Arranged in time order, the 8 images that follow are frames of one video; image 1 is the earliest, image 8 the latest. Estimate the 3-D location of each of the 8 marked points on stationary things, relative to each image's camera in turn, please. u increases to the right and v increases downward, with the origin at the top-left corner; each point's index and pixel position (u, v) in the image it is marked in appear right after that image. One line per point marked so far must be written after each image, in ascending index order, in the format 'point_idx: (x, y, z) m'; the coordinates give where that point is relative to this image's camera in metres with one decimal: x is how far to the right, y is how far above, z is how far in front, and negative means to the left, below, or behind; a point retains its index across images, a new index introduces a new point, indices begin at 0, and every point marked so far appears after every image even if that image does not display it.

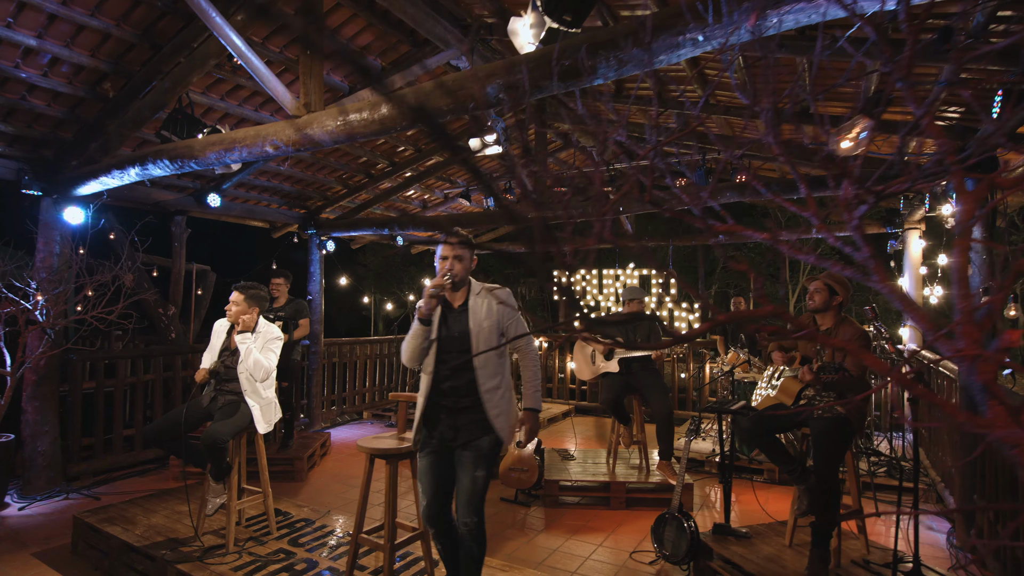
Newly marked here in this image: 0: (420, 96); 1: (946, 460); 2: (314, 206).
0: (-0.4, +1.0, +2.9) m
1: (+3.8, -1.5, +4.8) m
2: (-2.9, +1.2, +8.2) m
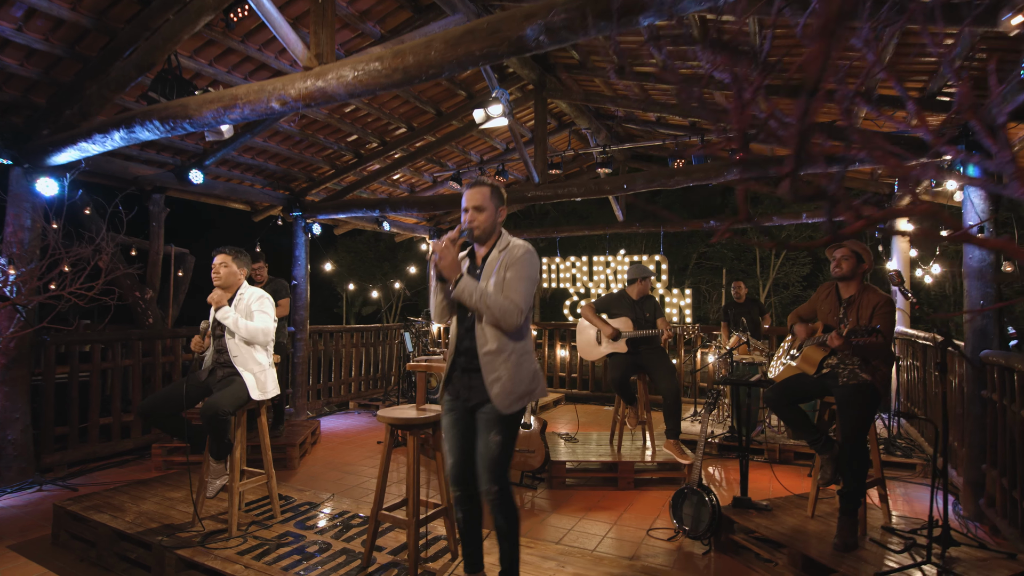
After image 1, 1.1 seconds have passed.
0: (-0.3, +1.2, +2.8) m
1: (+3.8, -1.3, +4.9) m
2: (-3.1, +1.4, +7.9) m
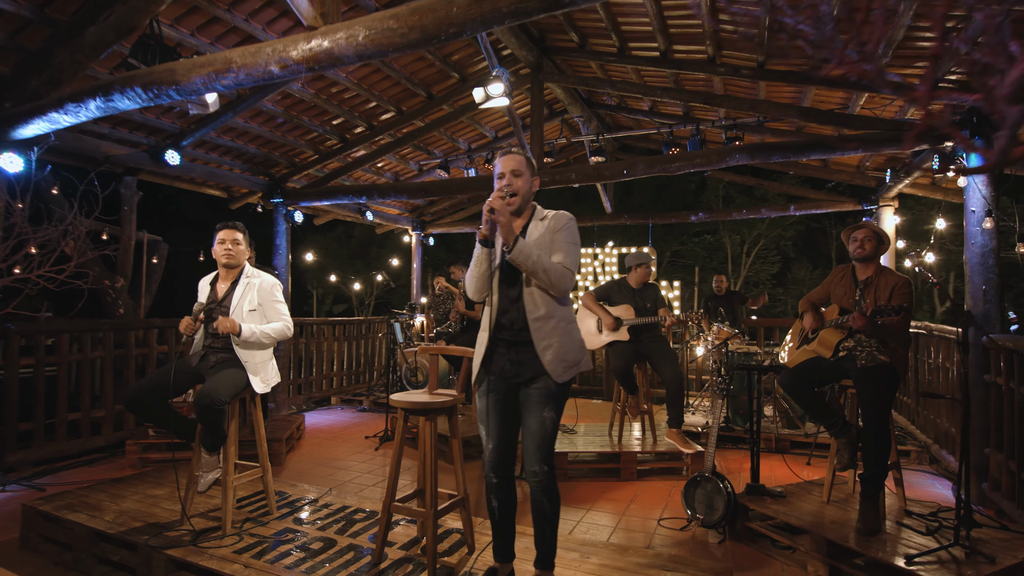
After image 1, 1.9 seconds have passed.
0: (-0.1, +1.4, +2.6) m
1: (+3.8, -1.2, +4.9) m
2: (-3.2, +1.6, +7.6) m
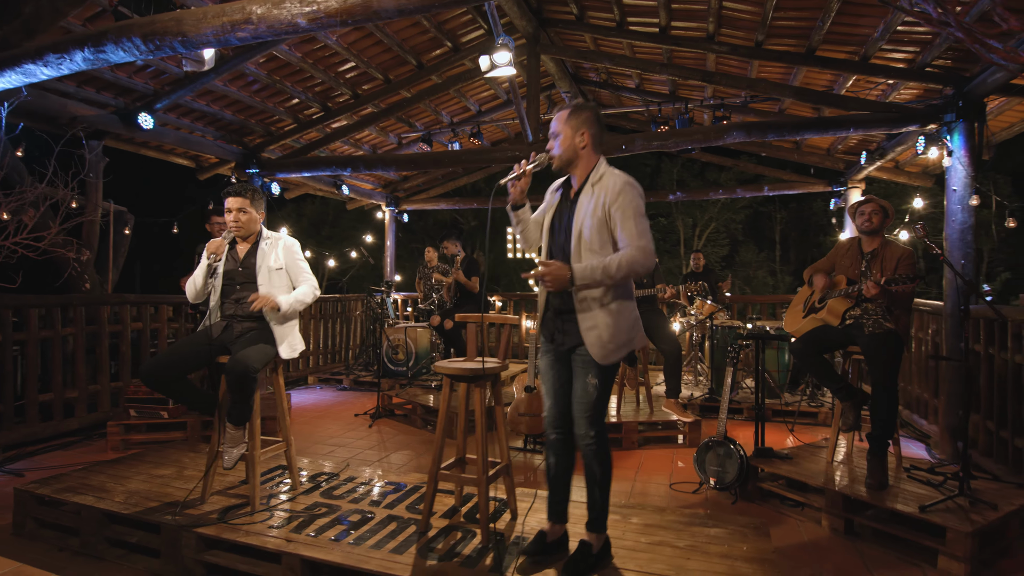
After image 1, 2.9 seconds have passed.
0: (+0.1, +1.5, +2.5) m
1: (+3.9, -0.9, +5.3) m
2: (-3.4, +1.9, +7.2) m
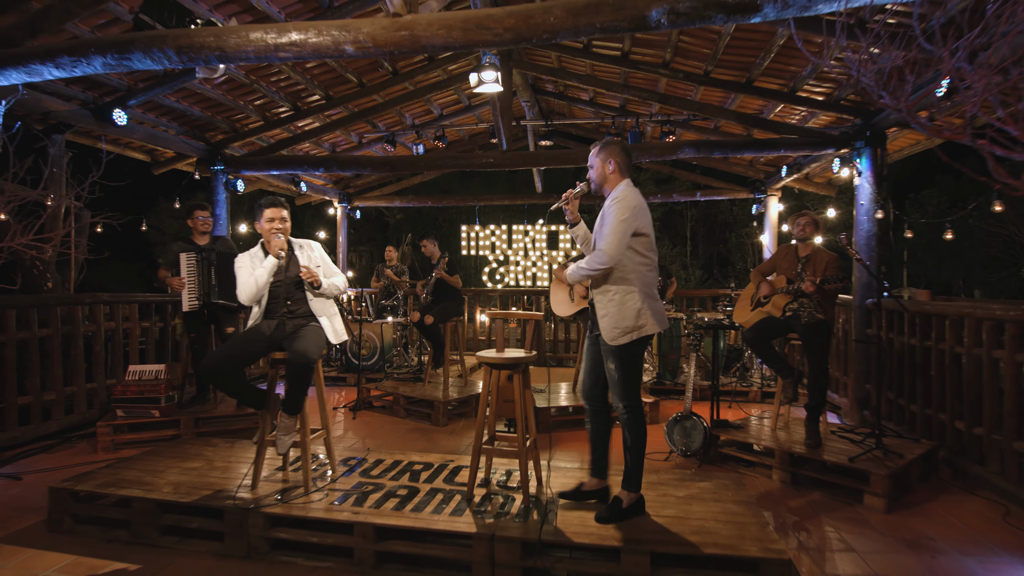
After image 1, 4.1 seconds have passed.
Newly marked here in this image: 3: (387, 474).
0: (+0.3, +1.5, +3.0) m
1: (+3.6, -0.9, +6.3) m
2: (-3.8, +1.9, +7.1) m
3: (-0.8, -1.2, +3.6) m
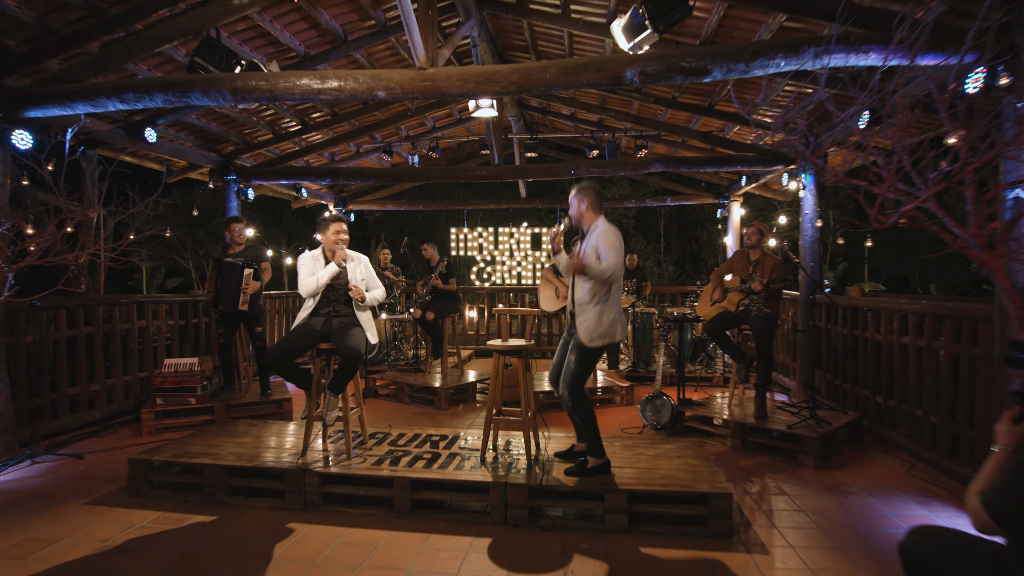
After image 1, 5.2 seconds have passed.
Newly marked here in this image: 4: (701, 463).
0: (+0.4, +1.5, +3.8) m
1: (+3.5, -0.9, +7.2) m
2: (-4.0, +1.9, +7.7) m
3: (-0.8, -1.2, +4.3) m
4: (+1.3, -1.2, +3.9) m
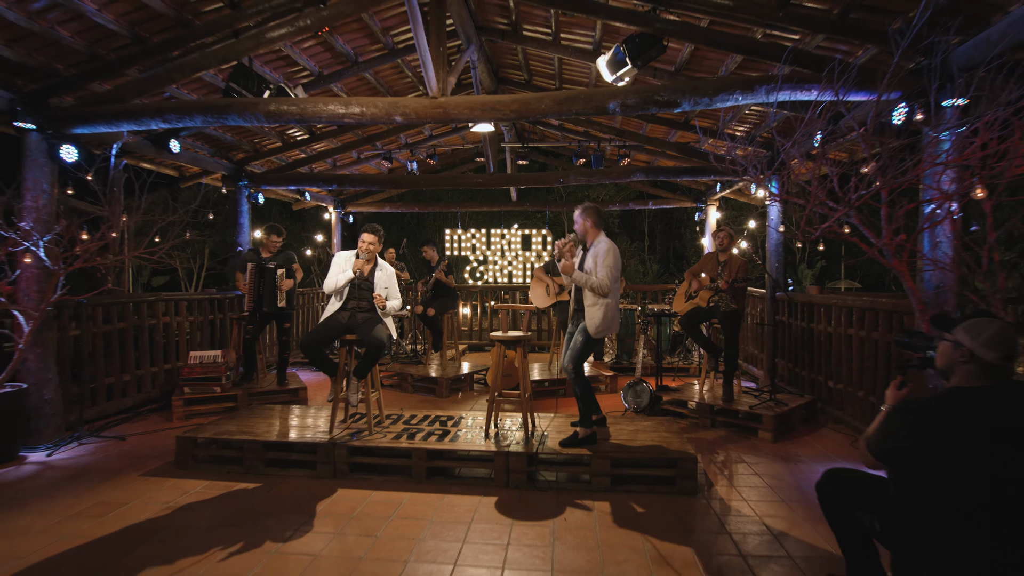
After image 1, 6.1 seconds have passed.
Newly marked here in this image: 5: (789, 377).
0: (+0.4, +1.5, +4.4) m
1: (+3.5, -0.8, +8.0) m
2: (-4.1, +1.9, +8.2) m
3: (-0.8, -1.2, +4.9) m
4: (+1.3, -1.2, +4.6) m
5: (+3.4, -1.1, +6.8) m
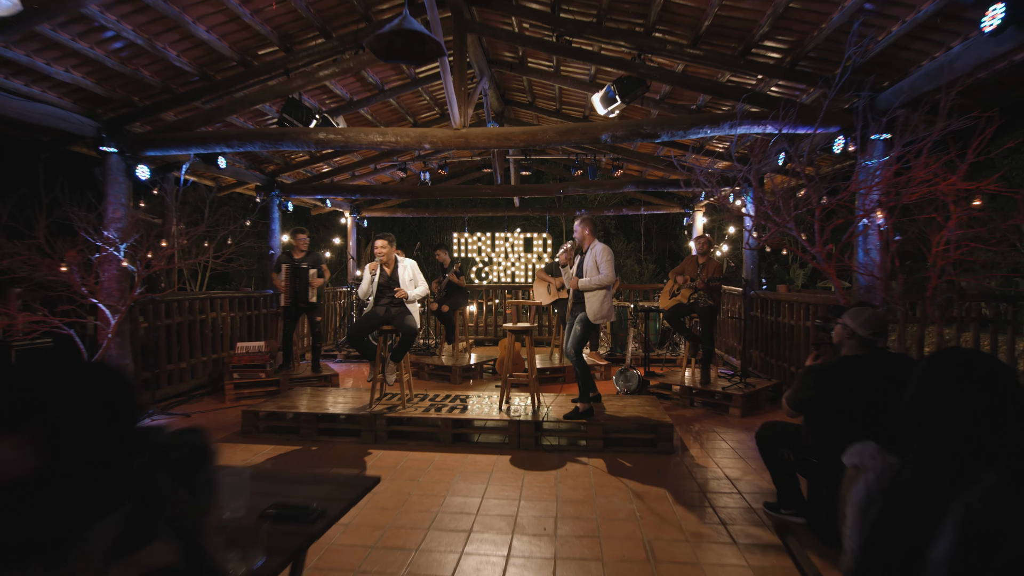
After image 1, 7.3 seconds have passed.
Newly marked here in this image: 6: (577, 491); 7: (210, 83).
0: (+0.4, +1.5, +5.3) m
1: (+3.5, -0.8, +8.9) m
2: (-4.0, +1.9, +9.2) m
3: (-0.7, -1.2, +5.9) m
4: (+1.4, -1.2, +5.5) m
5: (+3.5, -1.1, +7.8) m
6: (+0.5, -1.5, +4.1) m
7: (-3.2, +2.2, +5.9) m
